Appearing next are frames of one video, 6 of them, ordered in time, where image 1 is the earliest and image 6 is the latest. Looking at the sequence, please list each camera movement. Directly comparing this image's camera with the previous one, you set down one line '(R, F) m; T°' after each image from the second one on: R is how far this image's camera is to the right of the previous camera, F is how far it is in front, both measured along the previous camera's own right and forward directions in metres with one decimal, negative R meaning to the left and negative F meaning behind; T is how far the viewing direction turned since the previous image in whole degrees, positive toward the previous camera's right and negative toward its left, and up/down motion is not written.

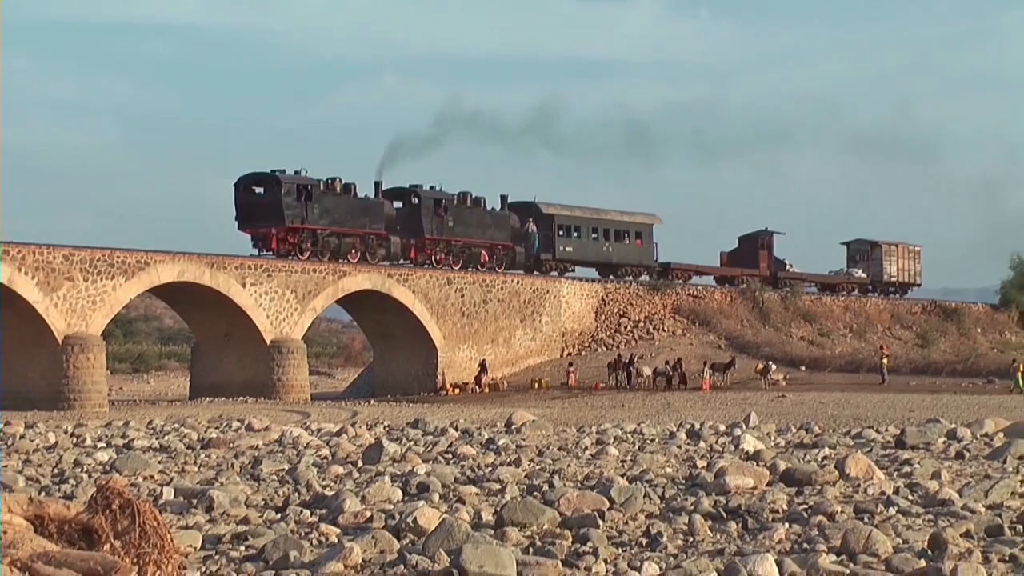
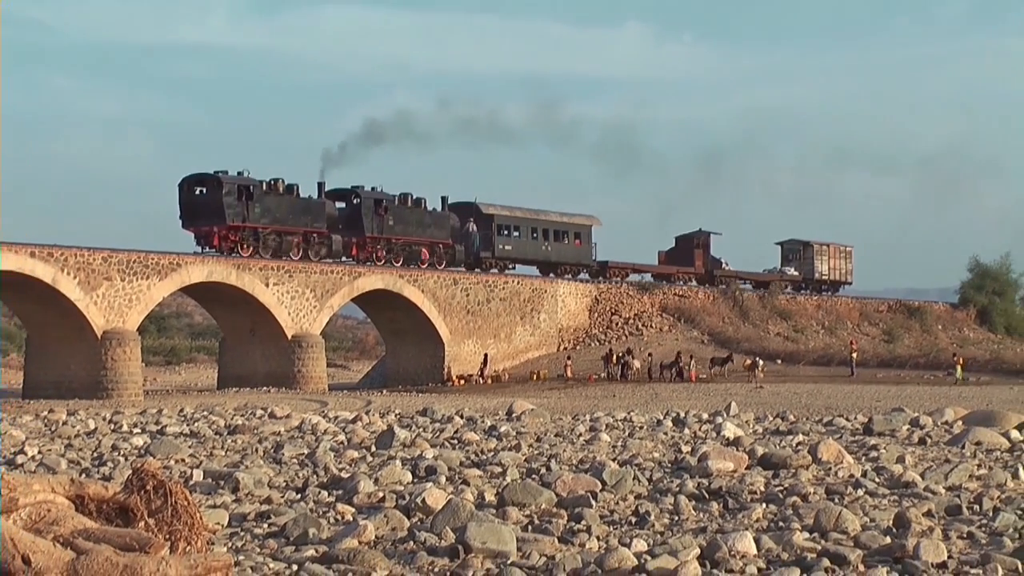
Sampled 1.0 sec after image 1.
(0.0, -0.8) m; 0°
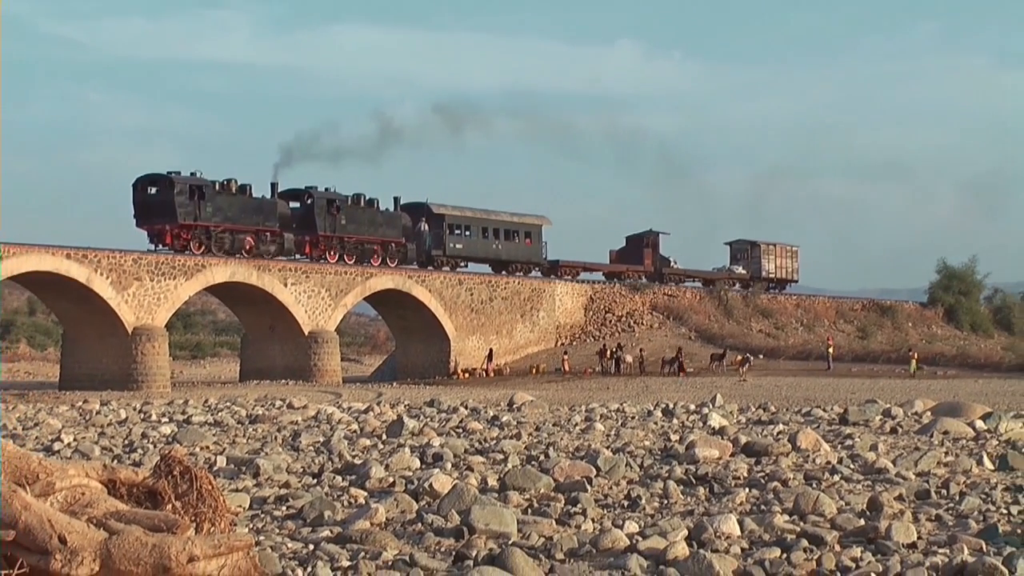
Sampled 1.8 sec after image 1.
(0.0, -0.7) m; 0°
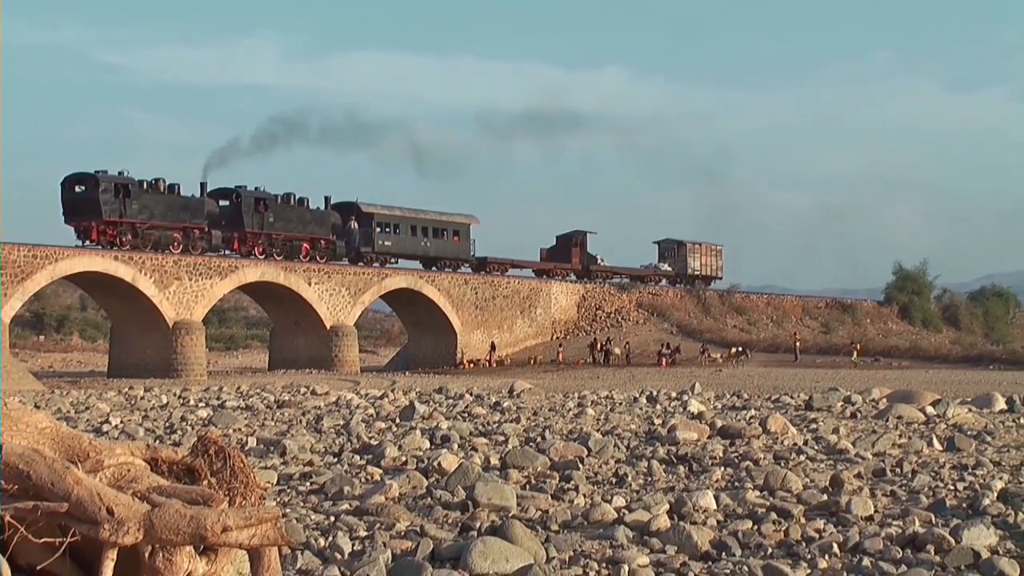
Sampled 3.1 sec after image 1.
(0.0, -1.2) m; 0°
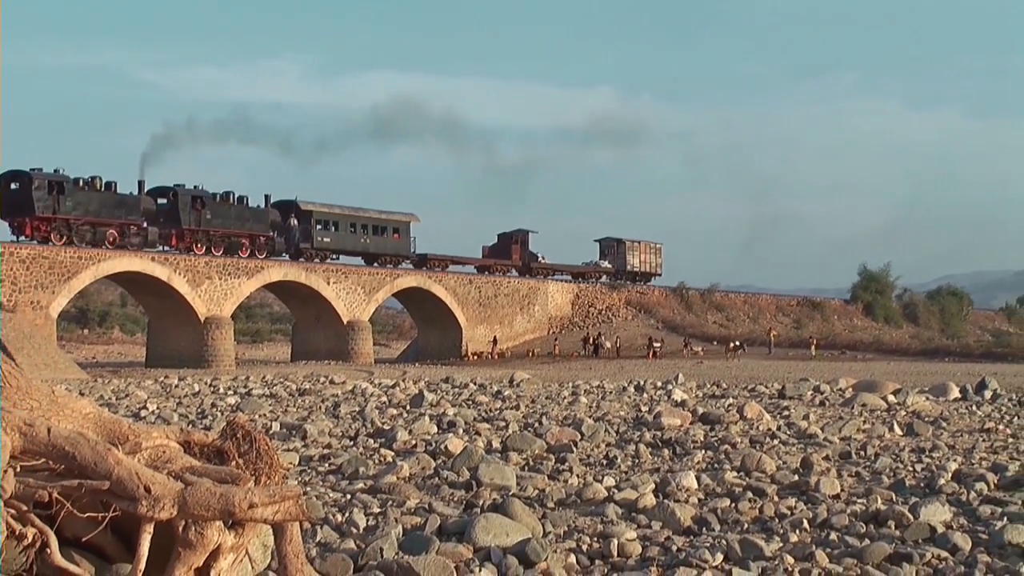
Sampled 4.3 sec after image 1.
(0.0, -1.2) m; 0°
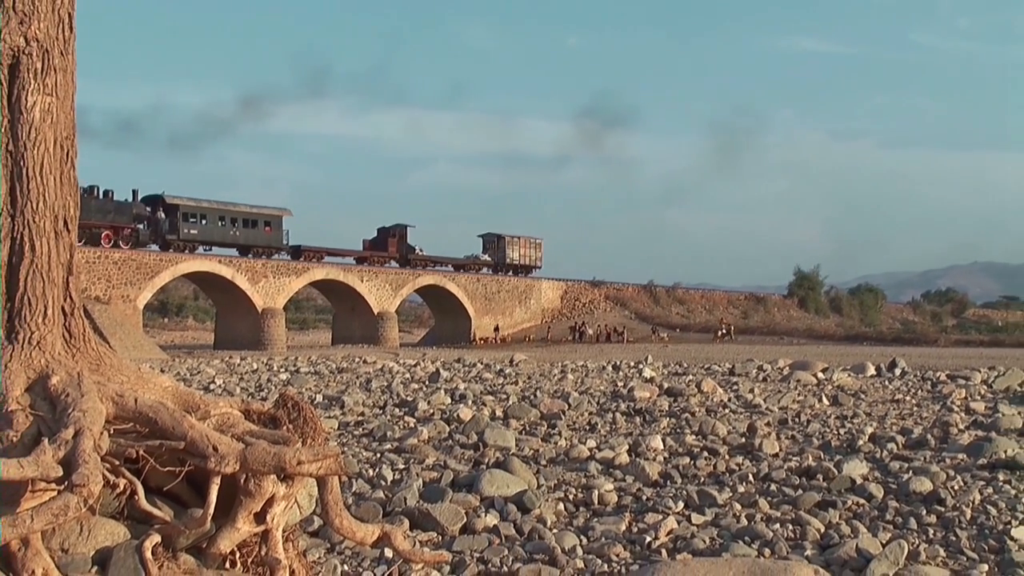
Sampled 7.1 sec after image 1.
(+0.1, -2.9) m; 0°
